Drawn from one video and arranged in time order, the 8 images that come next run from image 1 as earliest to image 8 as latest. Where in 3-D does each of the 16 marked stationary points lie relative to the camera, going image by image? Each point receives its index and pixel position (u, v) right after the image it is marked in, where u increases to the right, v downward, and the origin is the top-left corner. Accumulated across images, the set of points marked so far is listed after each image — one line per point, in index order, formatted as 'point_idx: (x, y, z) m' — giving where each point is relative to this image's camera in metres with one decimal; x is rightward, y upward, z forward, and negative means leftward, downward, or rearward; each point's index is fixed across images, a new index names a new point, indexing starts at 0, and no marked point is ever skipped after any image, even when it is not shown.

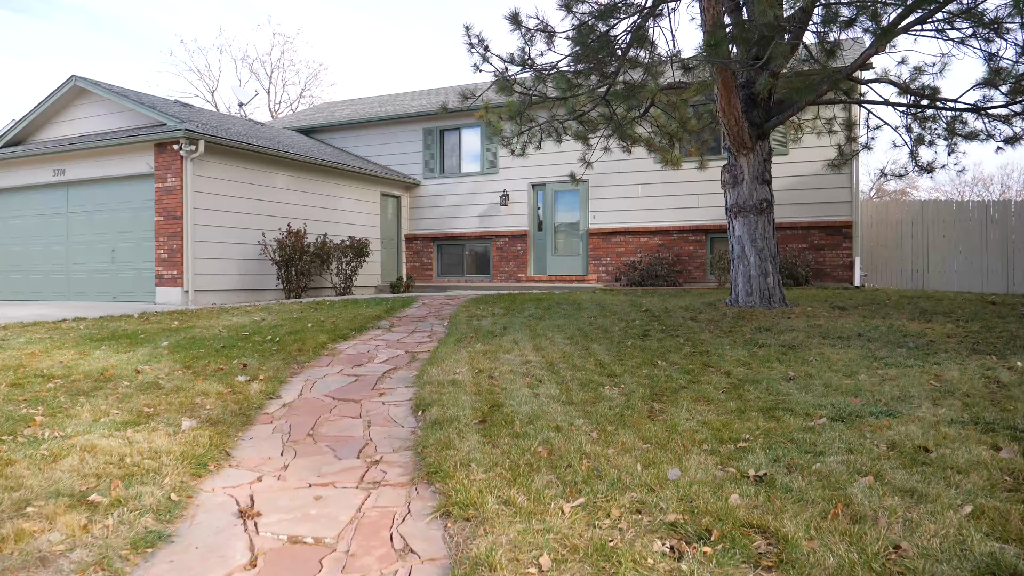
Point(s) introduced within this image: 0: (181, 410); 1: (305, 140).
0: (-1.4, -0.5, +3.4) m
1: (-3.5, +2.5, +13.5) m
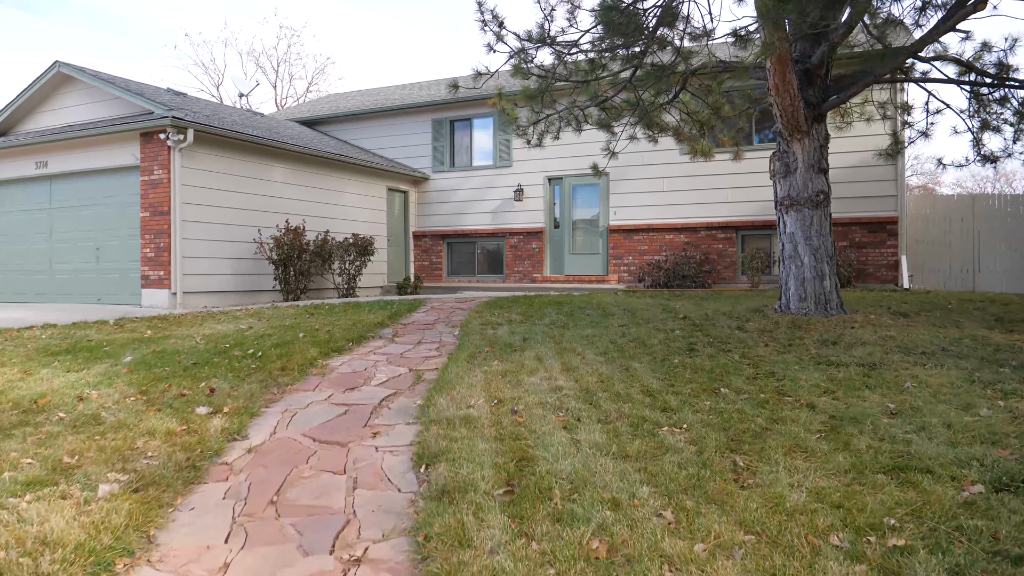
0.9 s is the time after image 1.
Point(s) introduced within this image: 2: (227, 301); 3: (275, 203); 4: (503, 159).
0: (-1.3, -0.6, +2.6) m
1: (-3.2, +2.5, +12.7) m
2: (-3.3, -0.2, +9.3) m
3: (-3.0, +1.1, +10.1) m
4: (-0.1, +2.0, +12.6) m
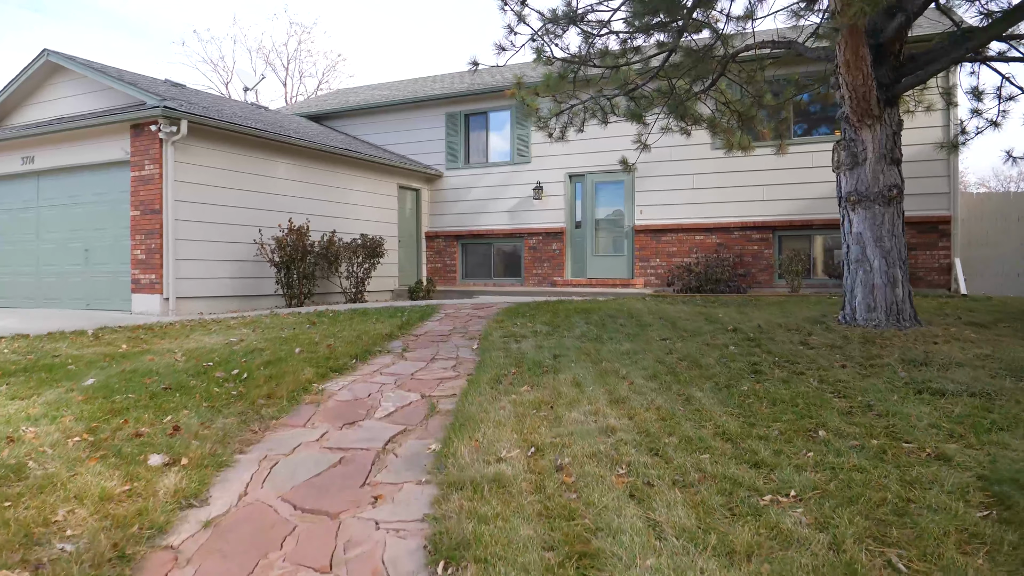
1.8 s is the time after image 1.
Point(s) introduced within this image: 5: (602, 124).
0: (-1.2, -0.6, +1.9) m
1: (-2.9, +2.4, +12.0) m
2: (-3.1, -0.2, +8.7) m
3: (-2.7, +1.0, +9.4) m
4: (+0.1, +2.0, +11.9) m
5: (+1.0, +1.8, +9.1) m
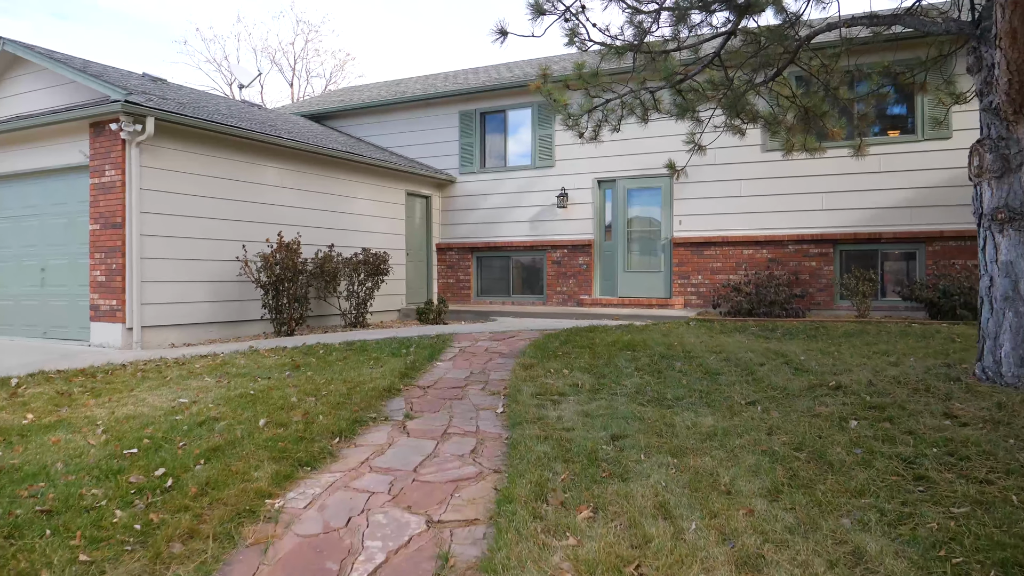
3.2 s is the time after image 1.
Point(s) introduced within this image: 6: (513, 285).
0: (-1.0, -0.8, +0.6) m
1: (-2.7, +2.2, +10.8) m
2: (-2.9, -0.4, +7.4) m
3: (-2.5, +0.8, +8.2) m
4: (+0.4, +1.7, +10.6) m
5: (+1.2, +1.6, +7.8) m
6: (0.0, 0.0, +11.1) m
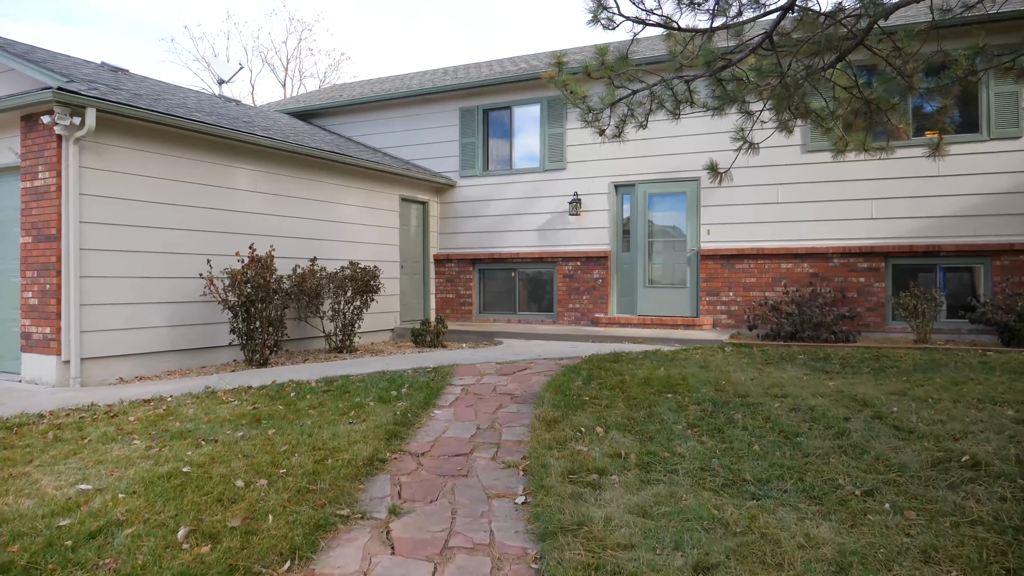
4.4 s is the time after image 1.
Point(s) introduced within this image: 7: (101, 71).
0: (-0.9, -1.0, -0.5) m
1: (-2.6, +2.0, +9.7) m
2: (-2.8, -0.6, +6.3) m
3: (-2.4, +0.6, +7.1) m
4: (+0.5, +1.5, +9.5) m
5: (+1.3, +1.4, +6.7) m
6: (+0.1, -0.2, +10.0) m
7: (-3.8, +2.0, +7.3) m
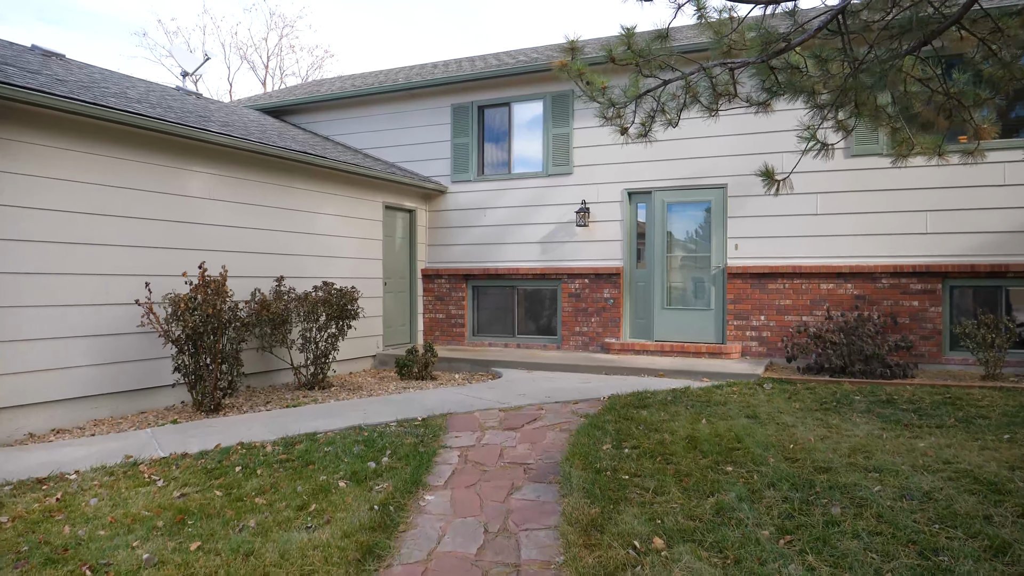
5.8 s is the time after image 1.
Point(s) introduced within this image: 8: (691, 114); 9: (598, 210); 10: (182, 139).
0: (-0.8, -1.1, -1.6) m
1: (-2.6, +1.8, +8.5) m
2: (-2.7, -0.8, +5.1) m
3: (-2.4, +0.4, +5.9) m
4: (+0.5, +1.3, +8.4) m
5: (+1.4, +1.2, +5.6) m
6: (+0.1, -0.4, +8.8) m
7: (-3.7, +1.8, +6.1) m
8: (+1.3, +1.2, +5.7) m
9: (+0.9, +0.8, +8.2) m
10: (-2.4, +1.1, +5.7) m
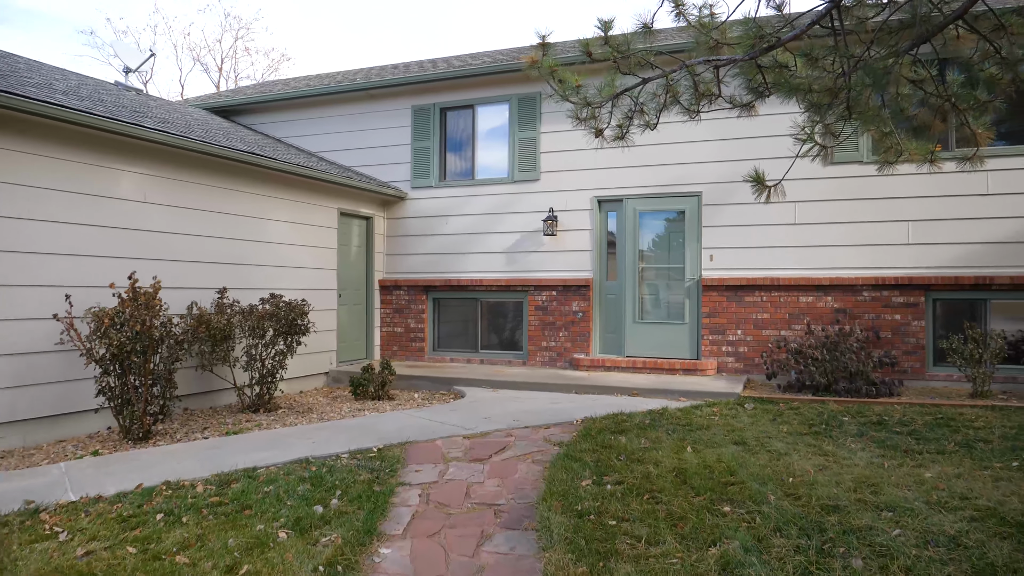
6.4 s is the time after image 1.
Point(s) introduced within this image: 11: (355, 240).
0: (-0.6, -1.1, -2.1) m
1: (-3.0, +1.7, +7.9) m
2: (-2.9, -0.9, +4.5) m
3: (-2.6, +0.3, +5.3) m
4: (+0.1, +1.2, +8.0) m
5: (+1.2, +1.1, +5.2) m
6: (-0.3, -0.5, +8.3) m
7: (-4.0, +1.7, +5.5) m
8: (+1.1, +1.2, +5.3) m
9: (+0.5, +0.7, +7.8) m
10: (-2.6, +1.0, +5.1) m
11: (-1.6, +0.5, +8.3) m
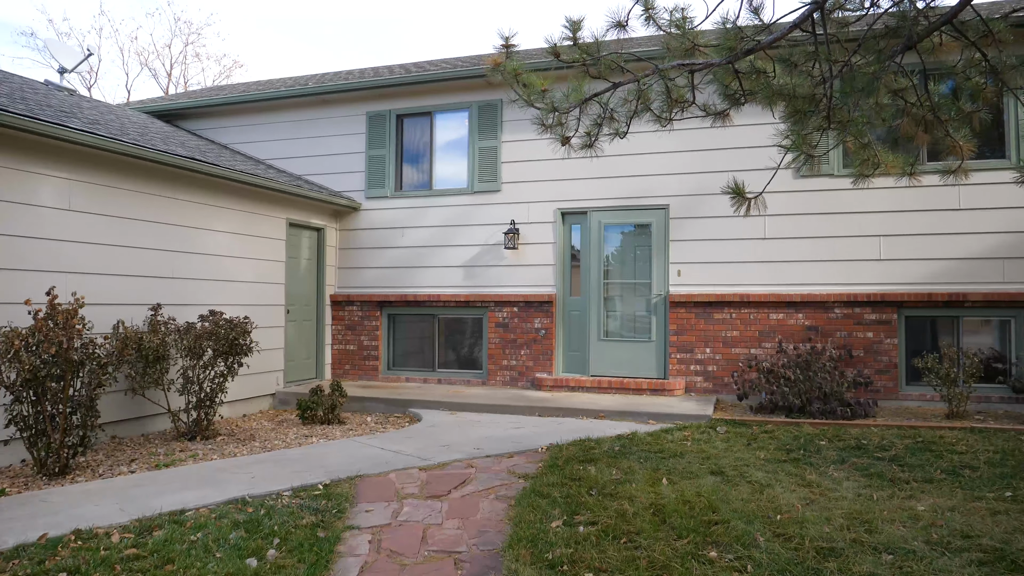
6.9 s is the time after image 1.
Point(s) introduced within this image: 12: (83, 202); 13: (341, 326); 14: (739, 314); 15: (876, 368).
0: (-0.5, -1.1, -2.5) m
1: (-3.3, +1.5, +7.4) m
2: (-3.1, -1.0, +4.0) m
3: (-2.9, +0.2, +4.8) m
4: (-0.3, +1.0, +7.6) m
5: (+0.9, +1.0, +4.9) m
6: (-0.7, -0.6, +7.9) m
7: (-4.2, +1.6, +4.9) m
8: (+0.8, +1.0, +5.0) m
9: (+0.2, +0.5, +7.5) m
10: (-2.8, +0.9, +4.6) m
11: (-2.0, +0.4, +7.8) m
12: (-2.8, +0.5, +5.2) m
13: (-1.7, -0.4, +8.2) m
14: (+1.9, -0.2, +6.8) m
15: (+2.9, -0.6, +6.4) m
